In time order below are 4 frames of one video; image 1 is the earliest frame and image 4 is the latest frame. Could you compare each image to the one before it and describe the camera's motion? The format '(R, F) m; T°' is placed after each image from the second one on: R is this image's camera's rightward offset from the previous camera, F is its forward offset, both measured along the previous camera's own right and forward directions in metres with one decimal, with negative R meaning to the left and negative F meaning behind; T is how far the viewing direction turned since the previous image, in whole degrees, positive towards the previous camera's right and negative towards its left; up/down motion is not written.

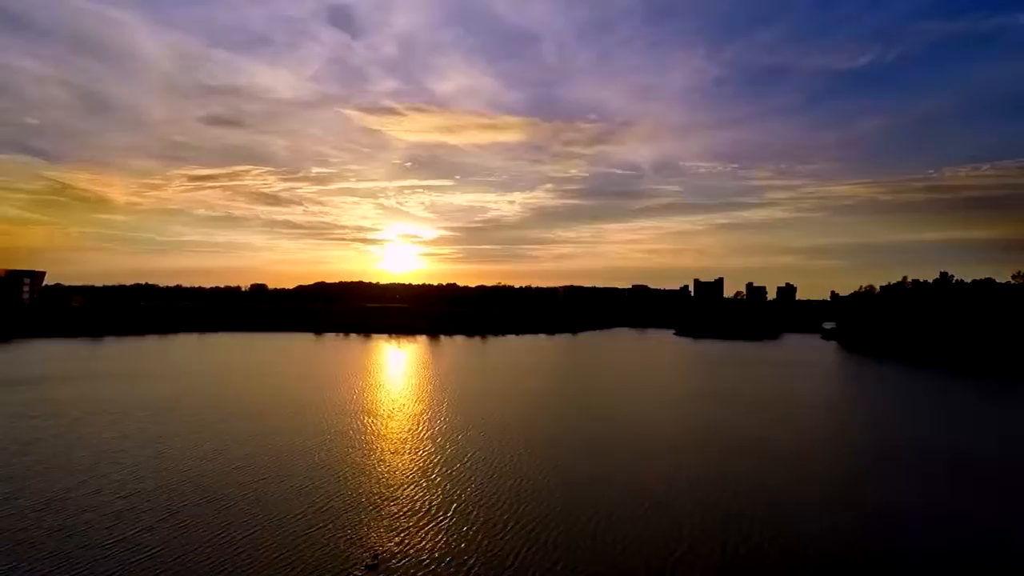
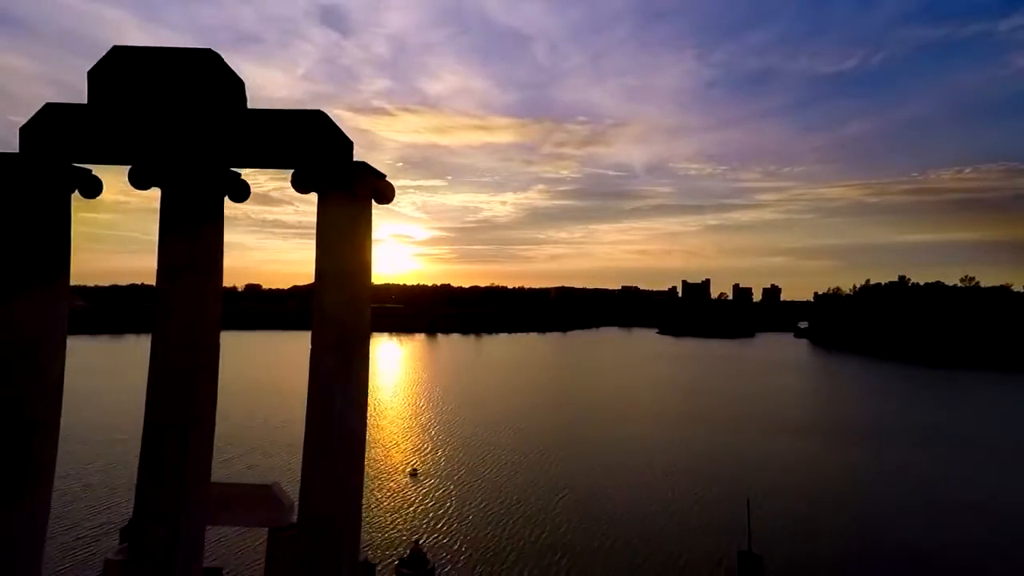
(-0.3, -2.8) m; +1°
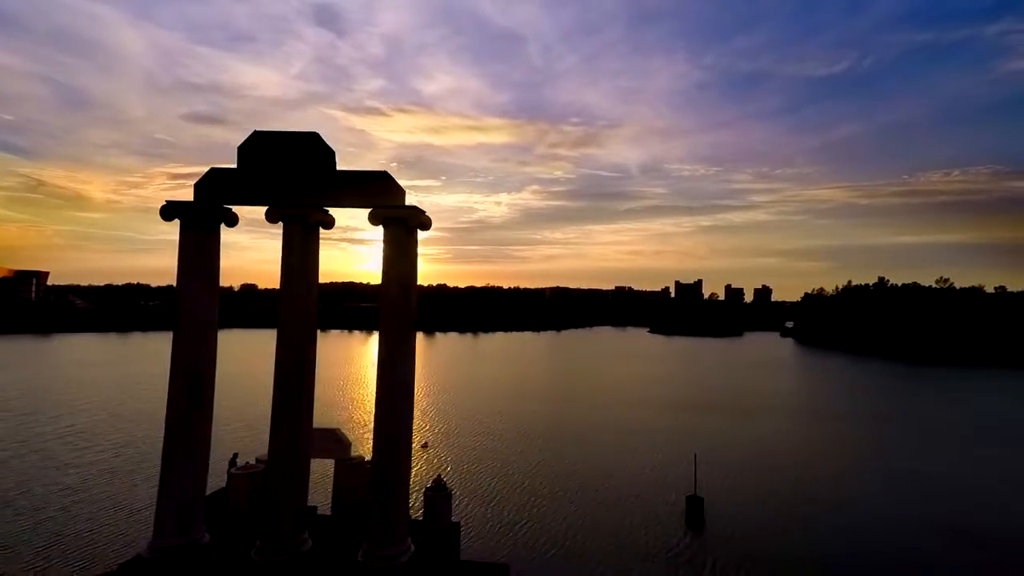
(-0.1, -1.9) m; 0°
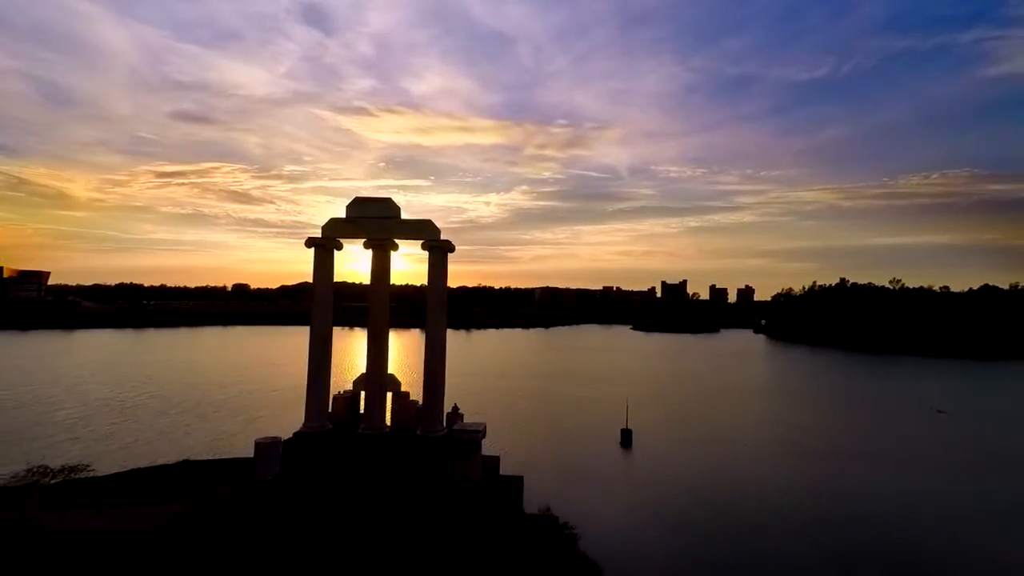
(-0.1, -3.9) m; +1°
